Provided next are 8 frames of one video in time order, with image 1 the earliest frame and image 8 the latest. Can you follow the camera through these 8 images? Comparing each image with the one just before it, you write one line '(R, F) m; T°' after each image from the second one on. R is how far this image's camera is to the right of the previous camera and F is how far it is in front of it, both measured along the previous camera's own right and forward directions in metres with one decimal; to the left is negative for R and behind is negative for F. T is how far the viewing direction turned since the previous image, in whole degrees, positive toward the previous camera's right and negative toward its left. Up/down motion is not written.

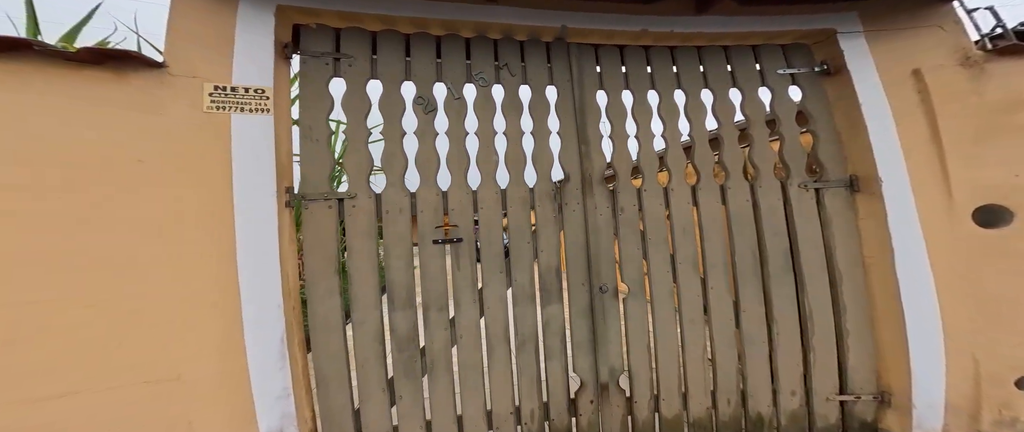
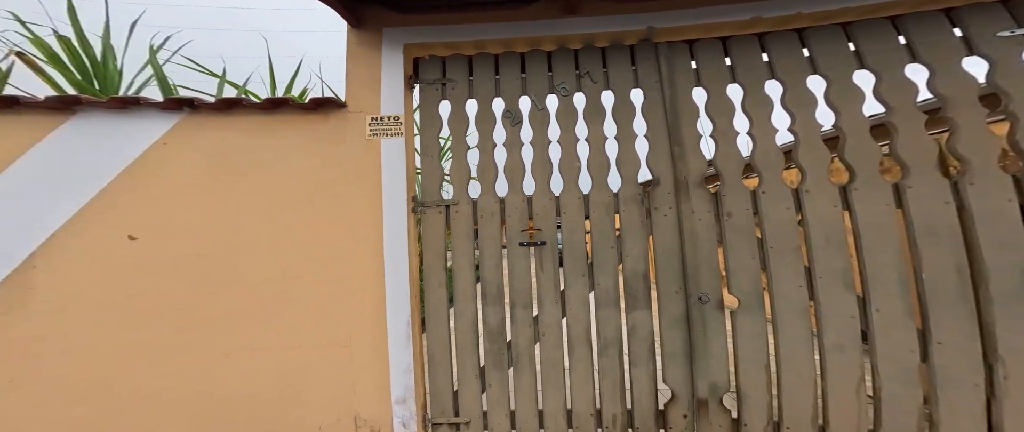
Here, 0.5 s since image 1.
(0.0, -0.1) m; -14°
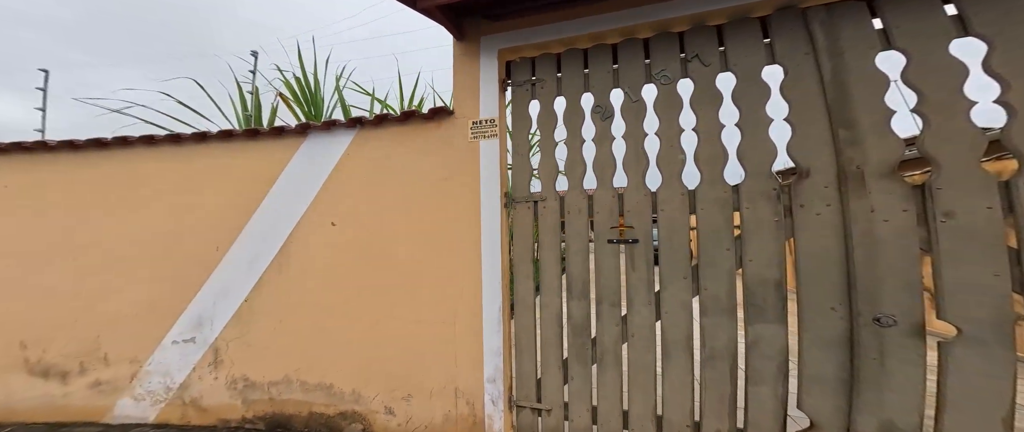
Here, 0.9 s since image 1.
(0.0, 0.0) m; -17°
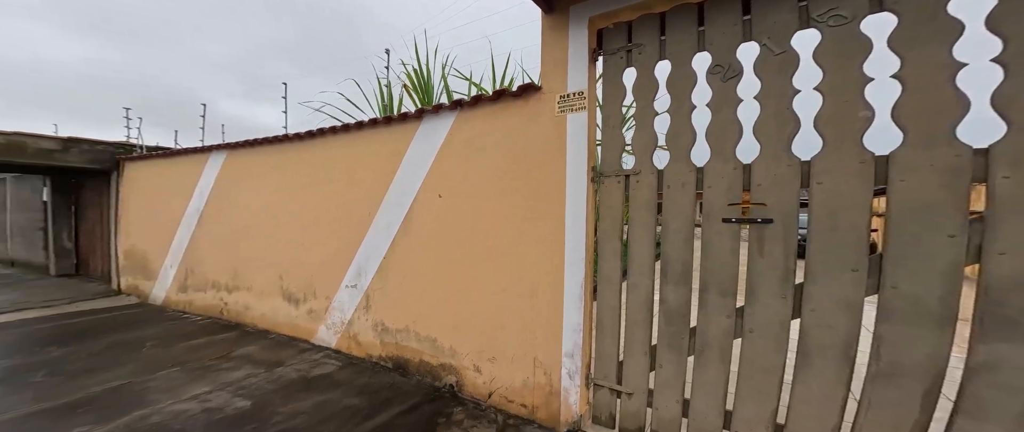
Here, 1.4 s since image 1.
(0.0, 0.0) m; -17°
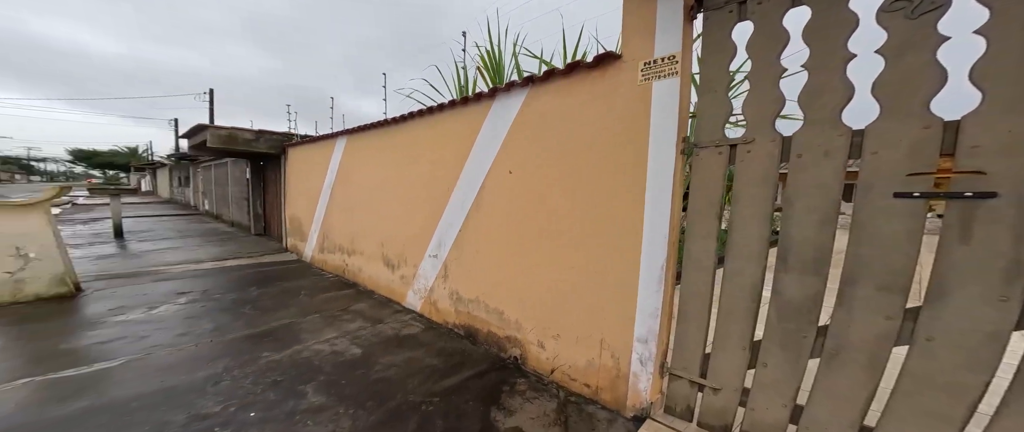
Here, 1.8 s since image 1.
(0.0, 0.0) m; -11°
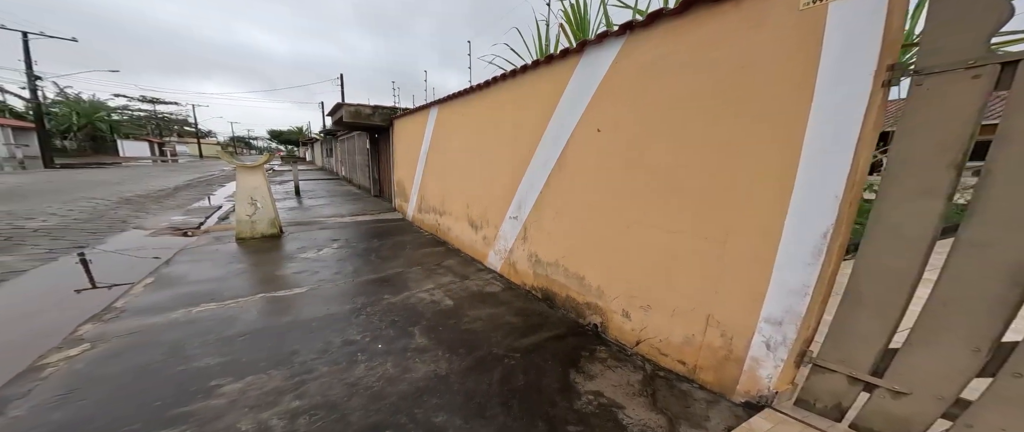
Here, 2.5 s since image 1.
(-0.1, 0.0) m; -12°
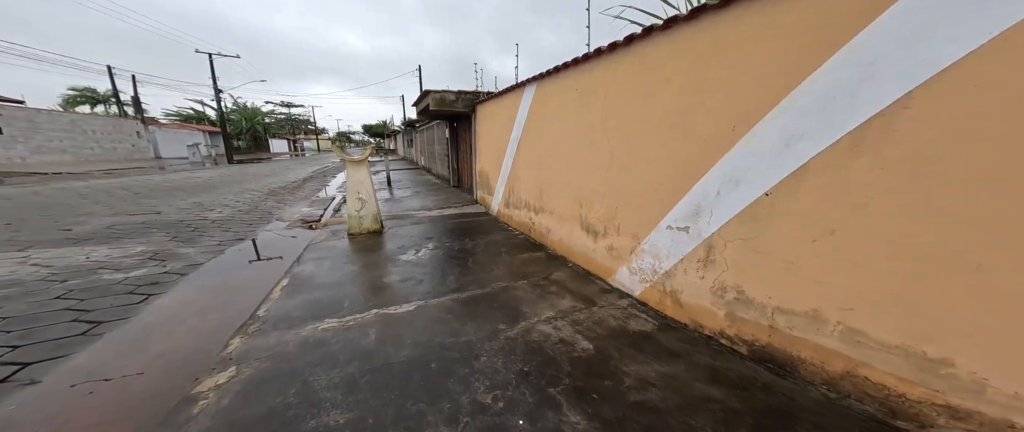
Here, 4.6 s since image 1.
(-0.6, +0.7) m; -12°
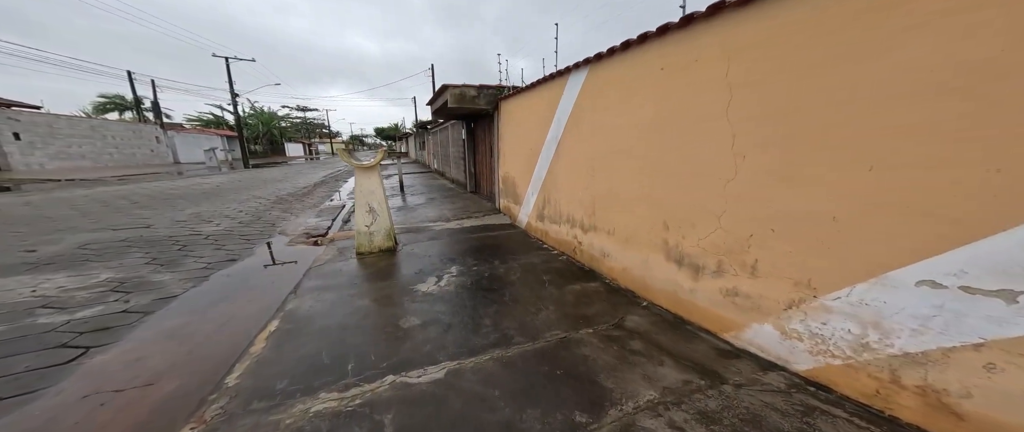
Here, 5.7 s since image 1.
(-0.4, +0.8) m; -2°
